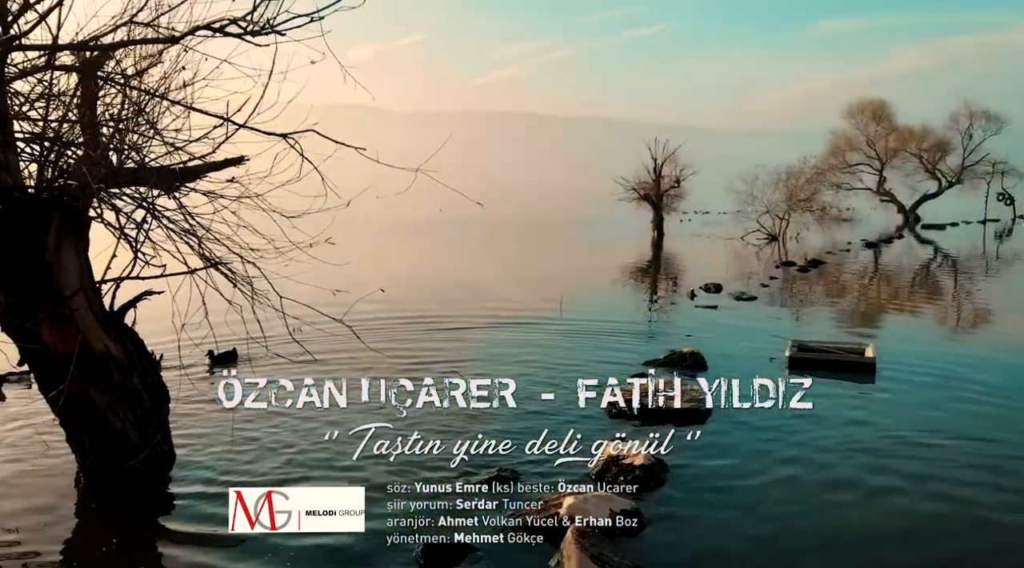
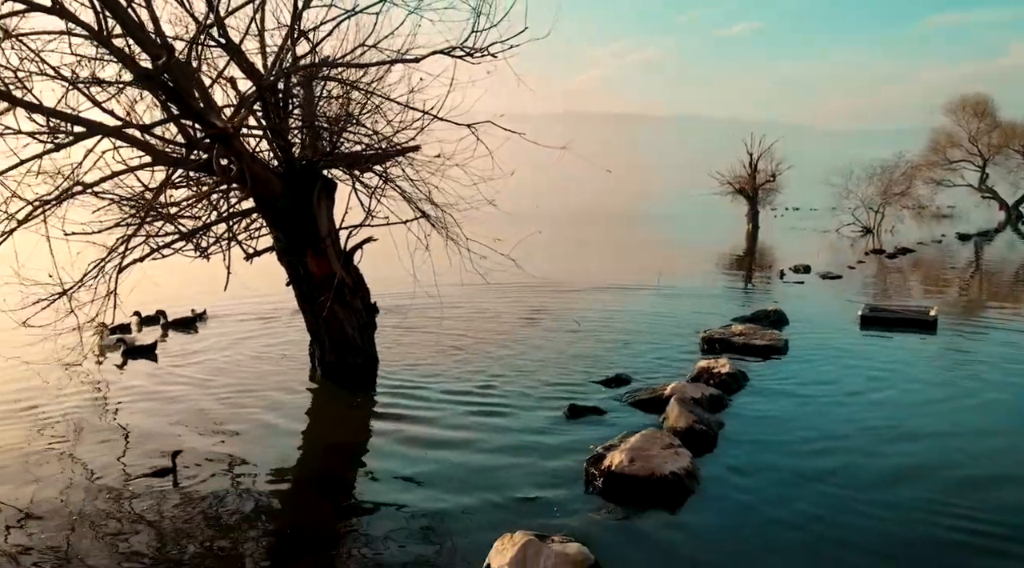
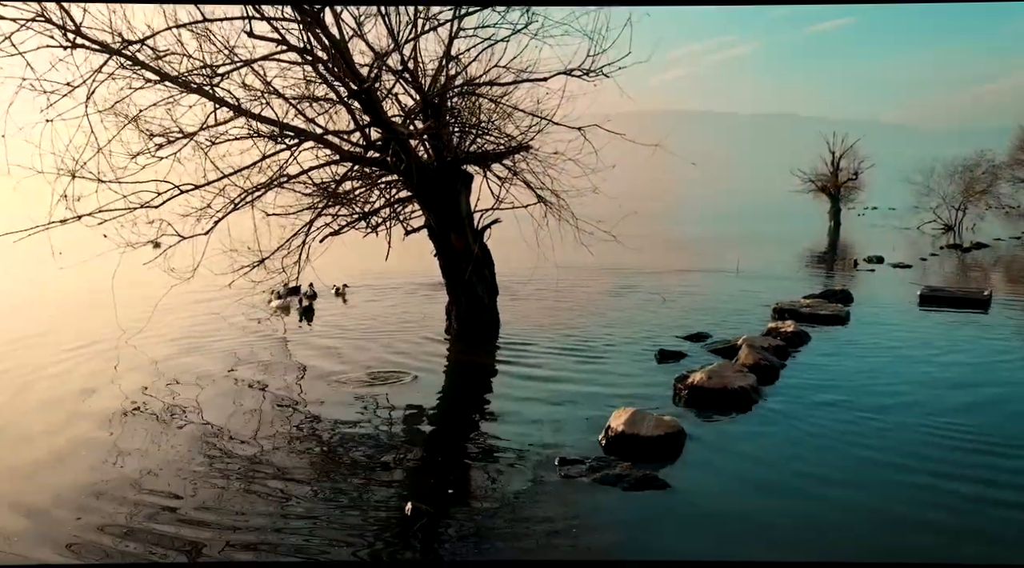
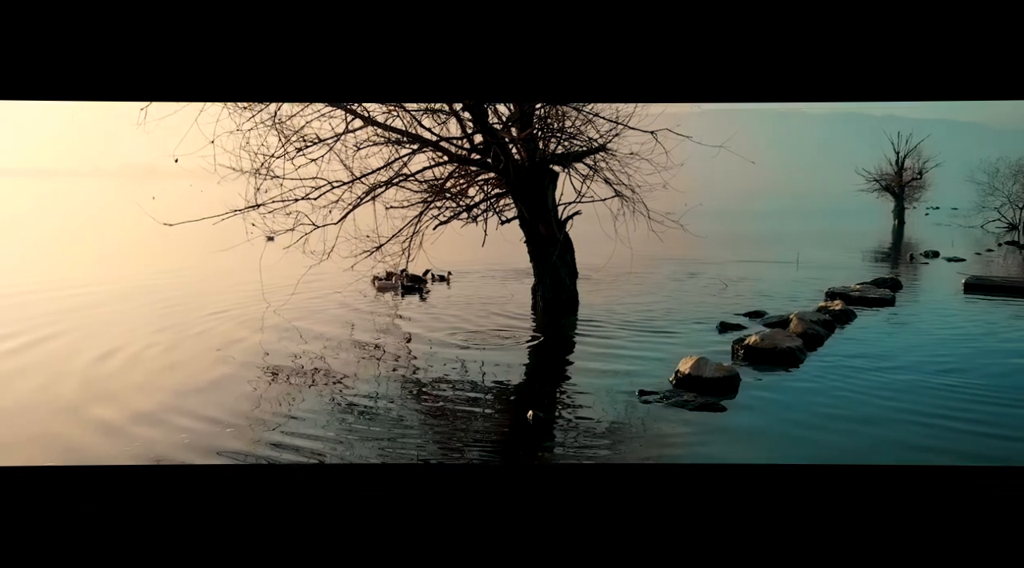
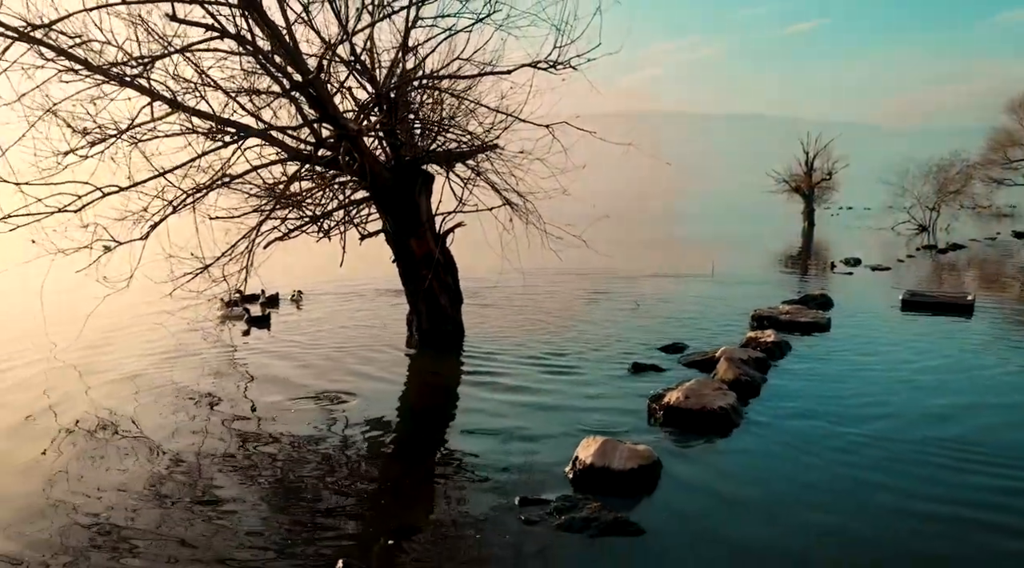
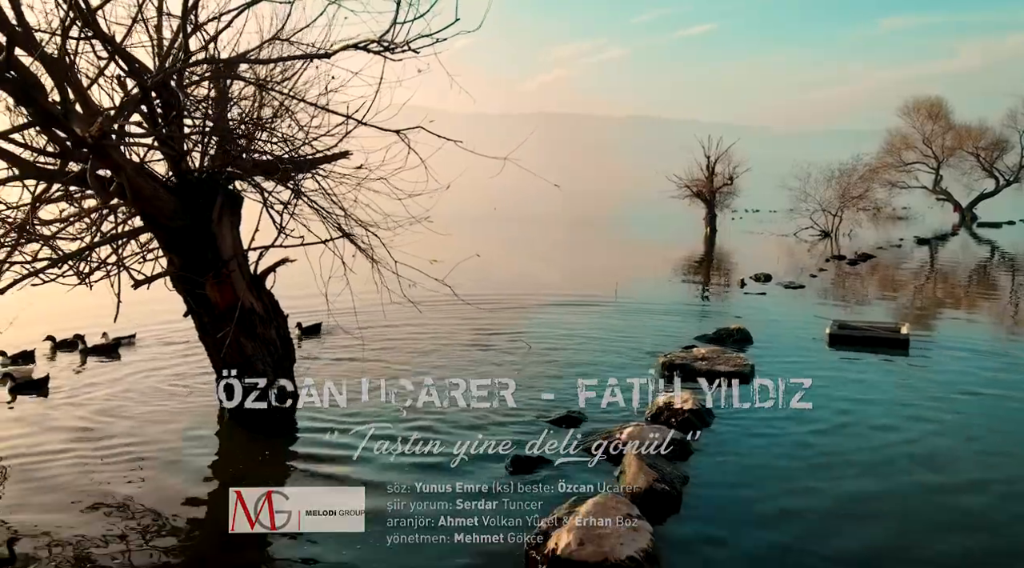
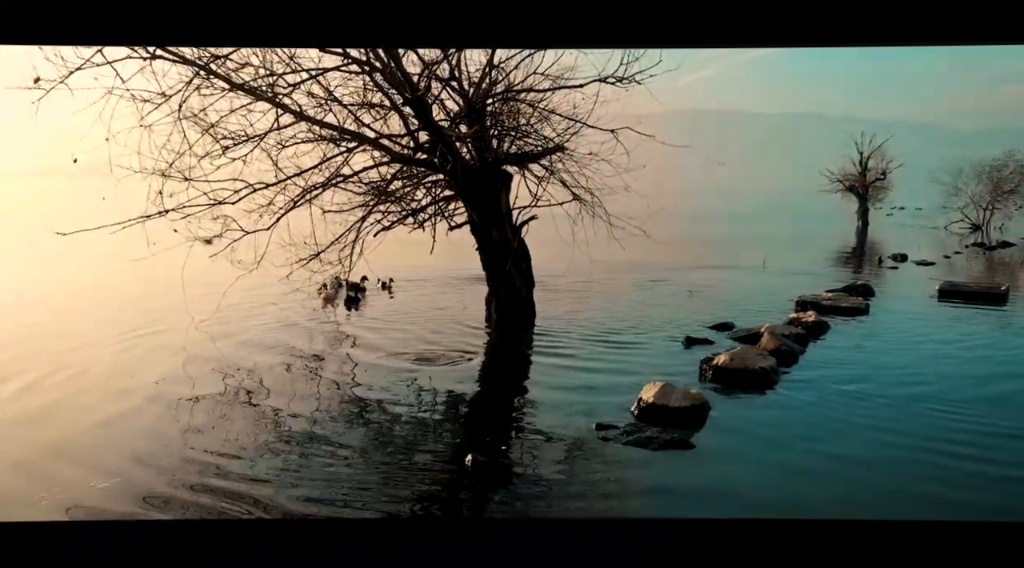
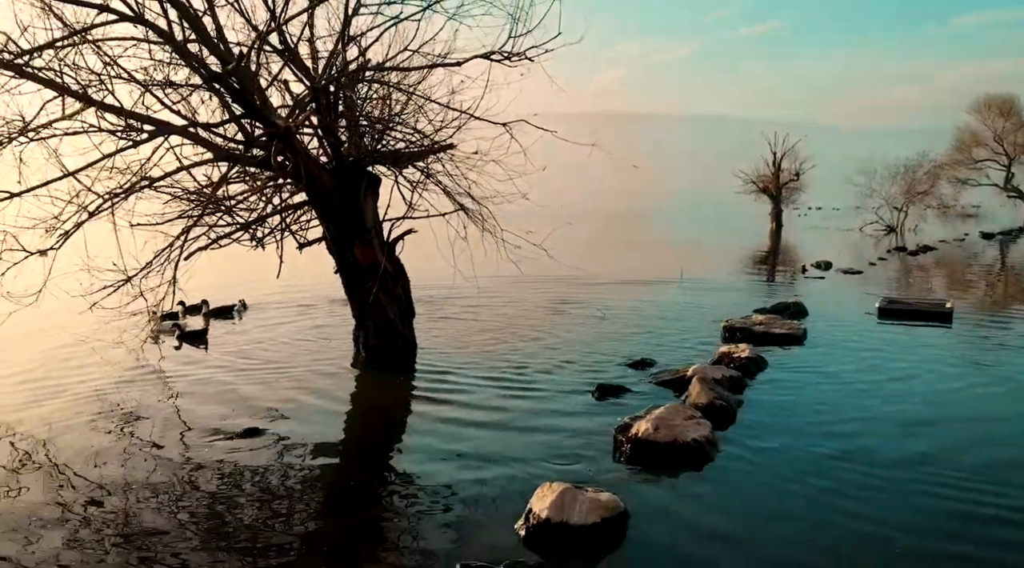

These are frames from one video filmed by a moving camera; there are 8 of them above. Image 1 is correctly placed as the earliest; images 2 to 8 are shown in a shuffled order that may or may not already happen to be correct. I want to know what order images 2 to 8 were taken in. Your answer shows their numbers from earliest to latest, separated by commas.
6, 2, 8, 5, 3, 7, 4
